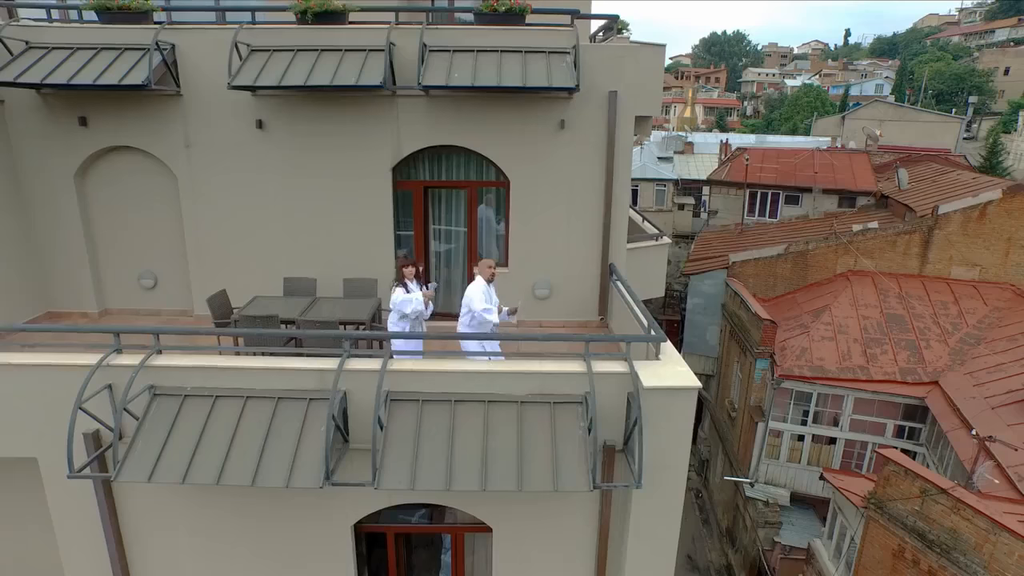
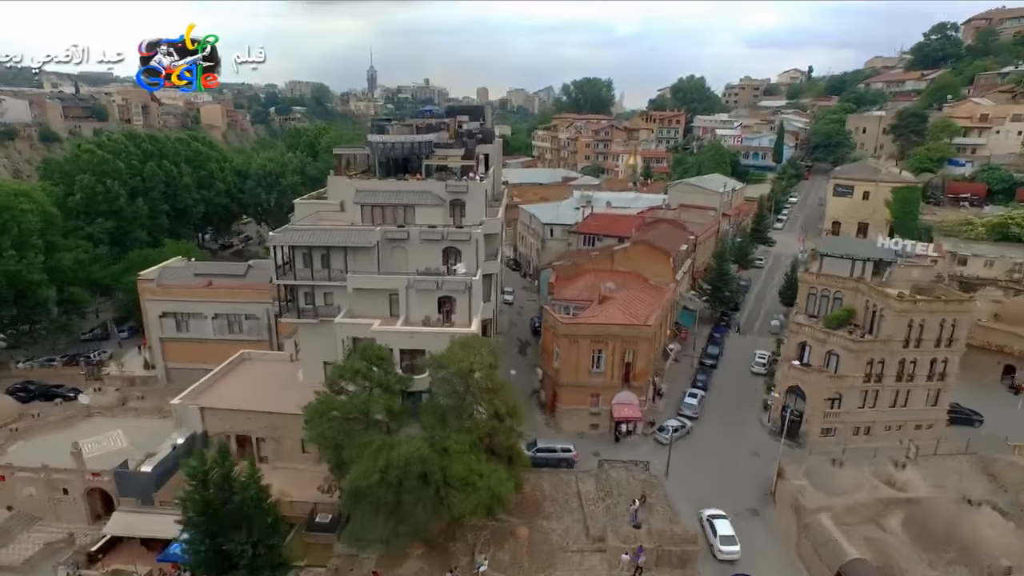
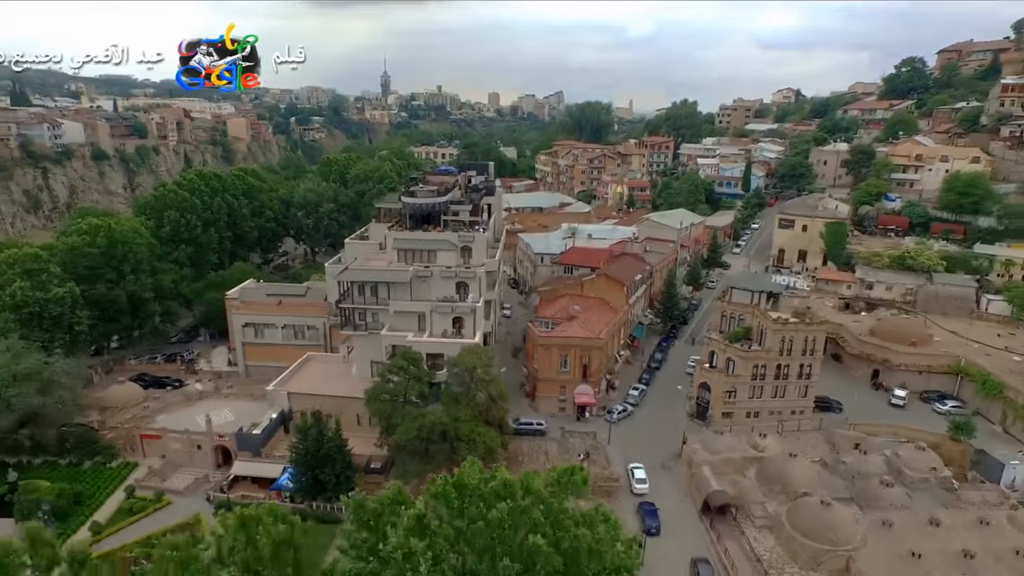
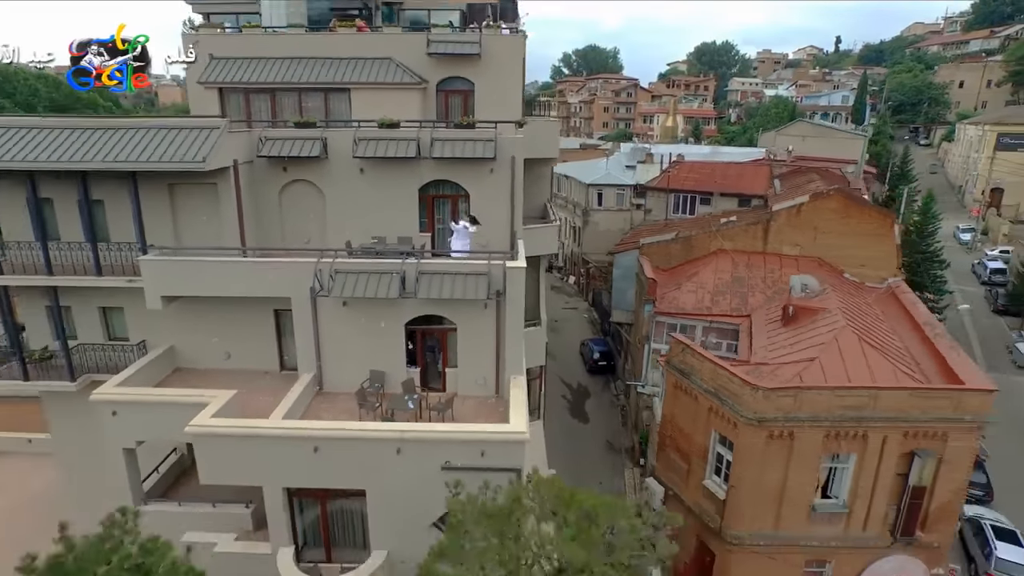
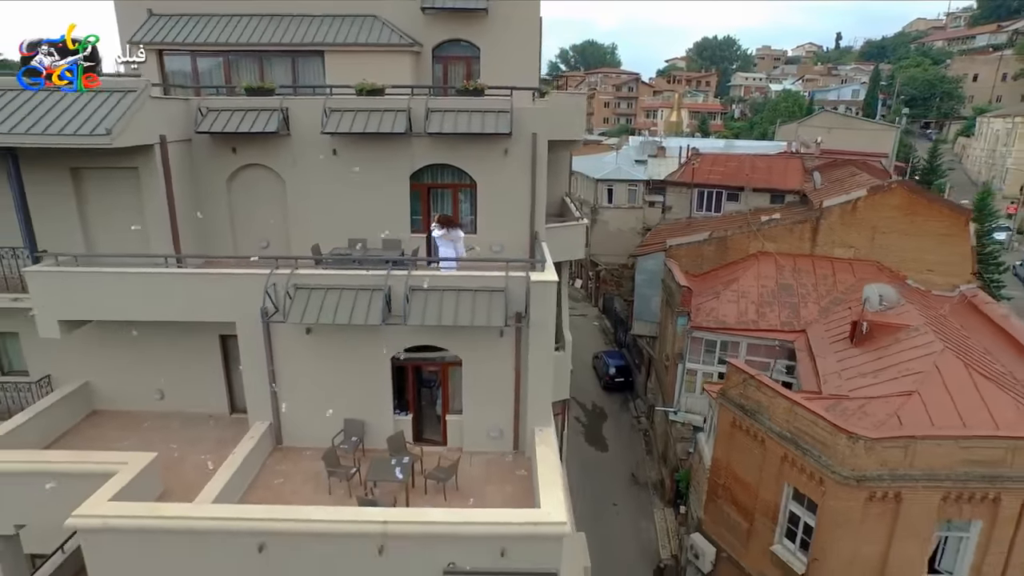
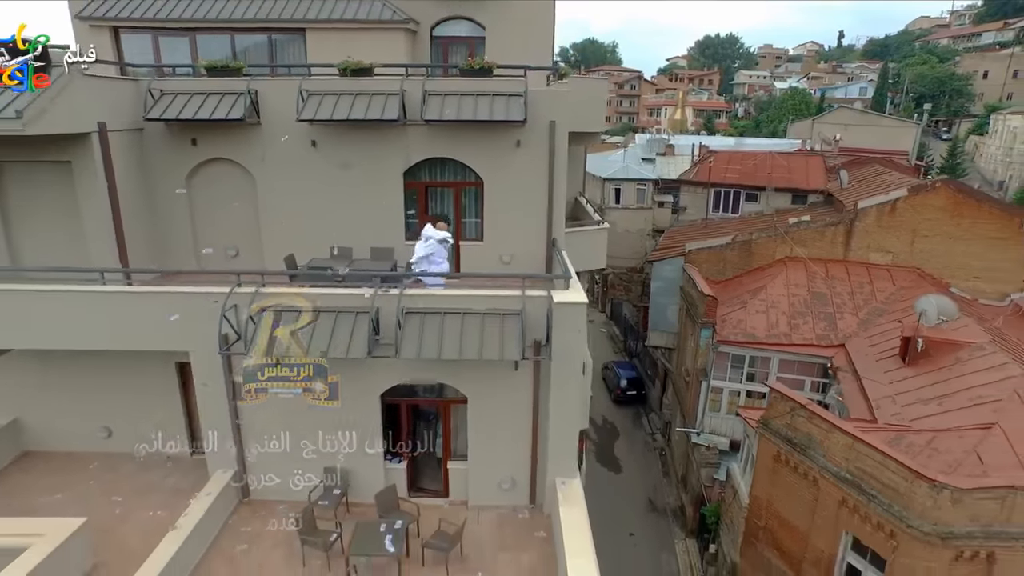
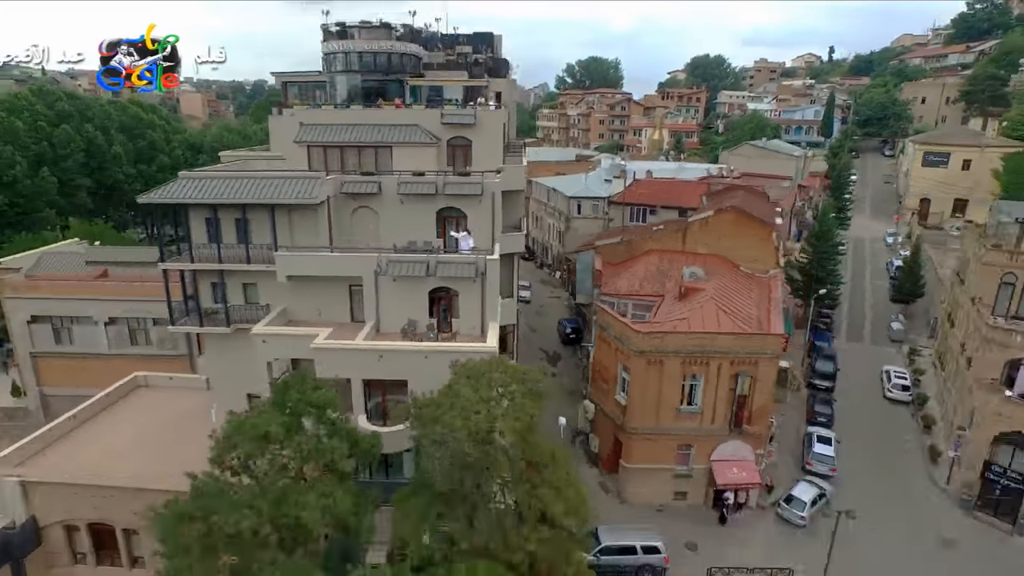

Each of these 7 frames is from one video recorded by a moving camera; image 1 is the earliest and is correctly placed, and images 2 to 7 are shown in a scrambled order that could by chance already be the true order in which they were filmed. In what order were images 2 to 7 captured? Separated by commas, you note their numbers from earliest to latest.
6, 5, 4, 7, 2, 3
